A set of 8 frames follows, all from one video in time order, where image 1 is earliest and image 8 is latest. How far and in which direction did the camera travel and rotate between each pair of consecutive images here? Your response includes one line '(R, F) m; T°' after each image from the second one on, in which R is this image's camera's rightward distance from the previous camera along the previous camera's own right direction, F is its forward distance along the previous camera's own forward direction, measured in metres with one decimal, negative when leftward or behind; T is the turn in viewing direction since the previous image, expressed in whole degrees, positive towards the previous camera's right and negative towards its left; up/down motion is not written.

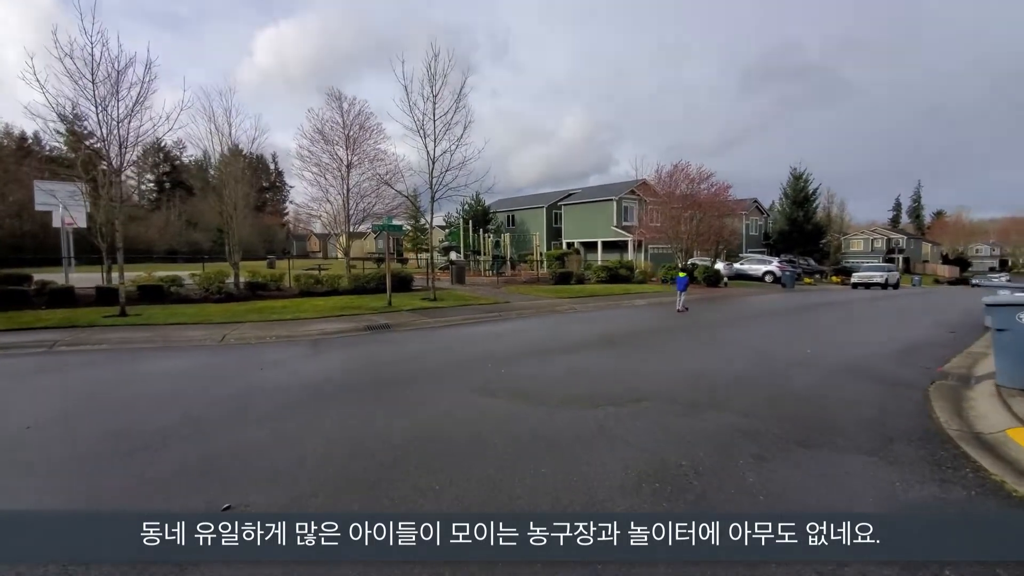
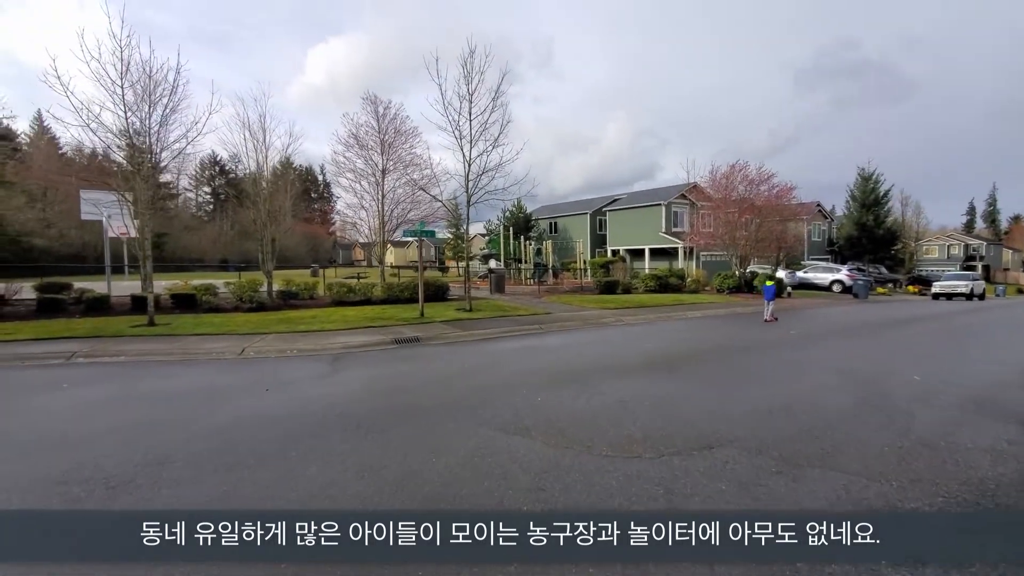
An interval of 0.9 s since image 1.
(+0.1, +1.2) m; -5°
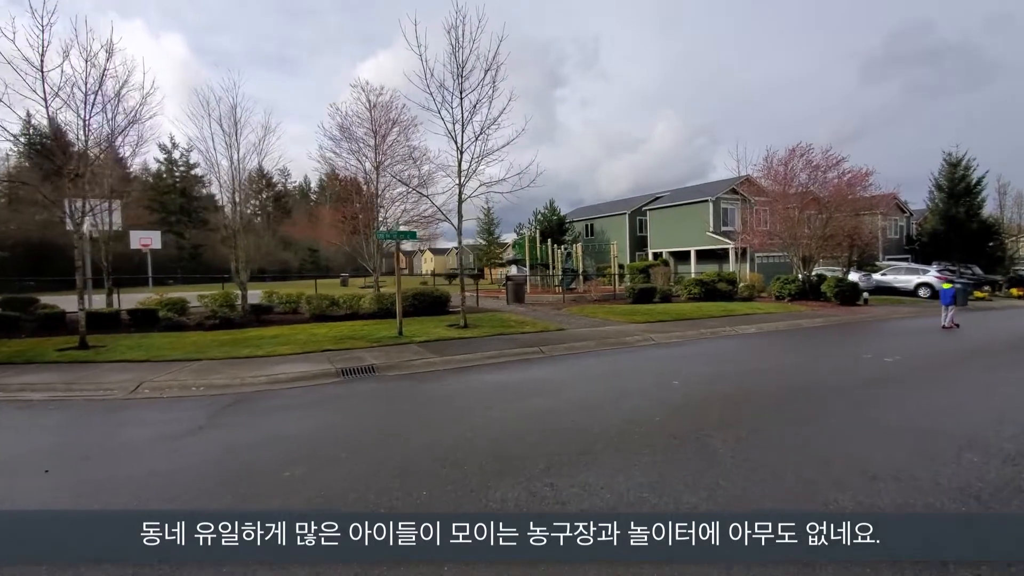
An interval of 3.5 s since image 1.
(+1.1, +2.9) m; -5°
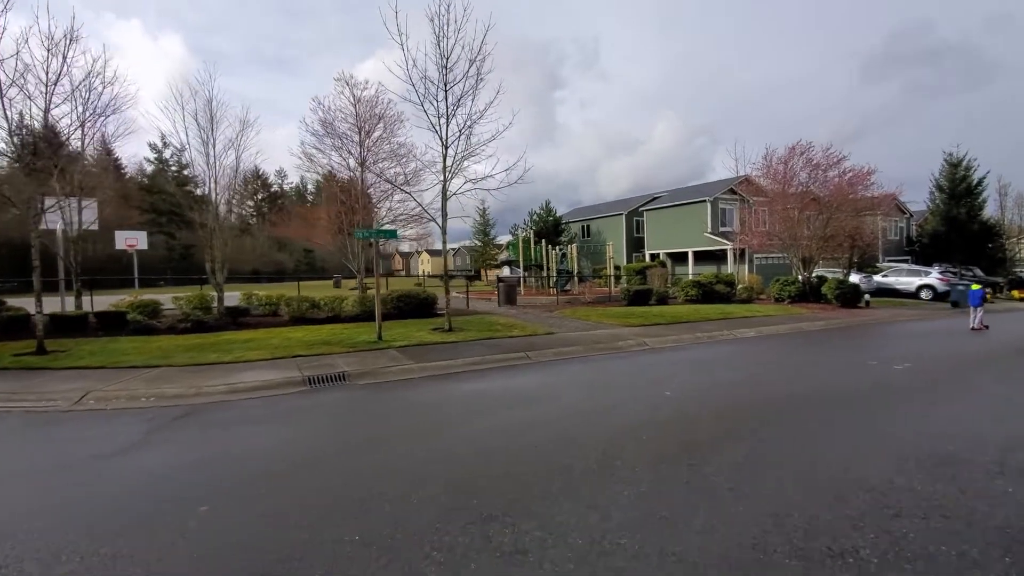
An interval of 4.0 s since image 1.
(+0.3, +0.6) m; 0°
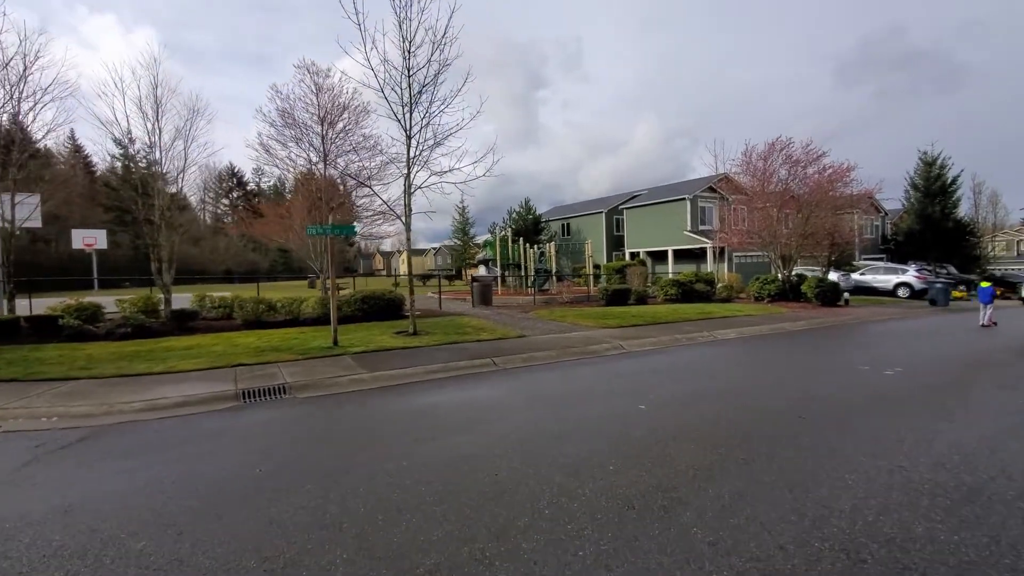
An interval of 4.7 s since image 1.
(+0.3, +0.8) m; +2°
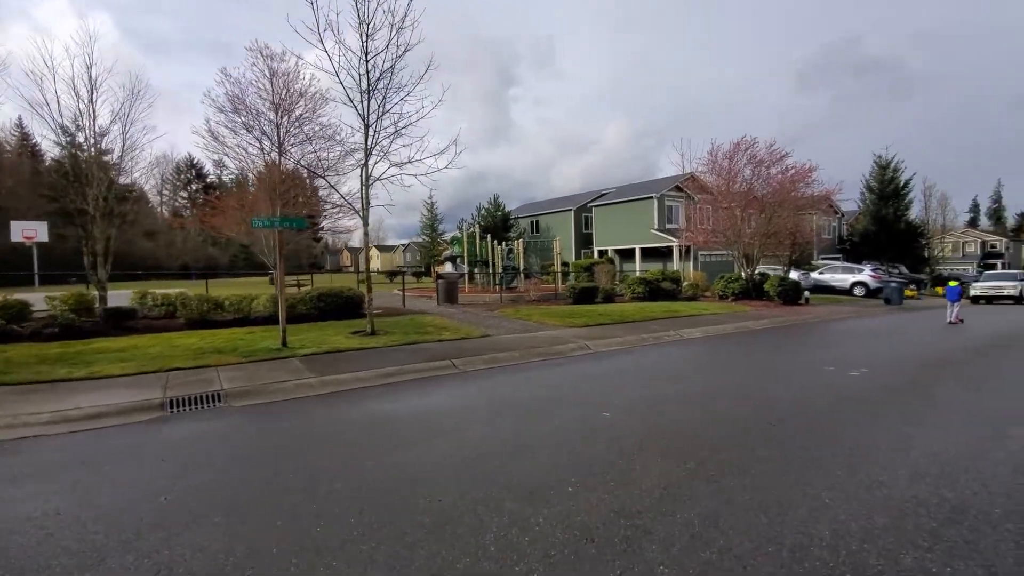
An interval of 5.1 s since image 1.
(+0.2, +0.5) m; +3°
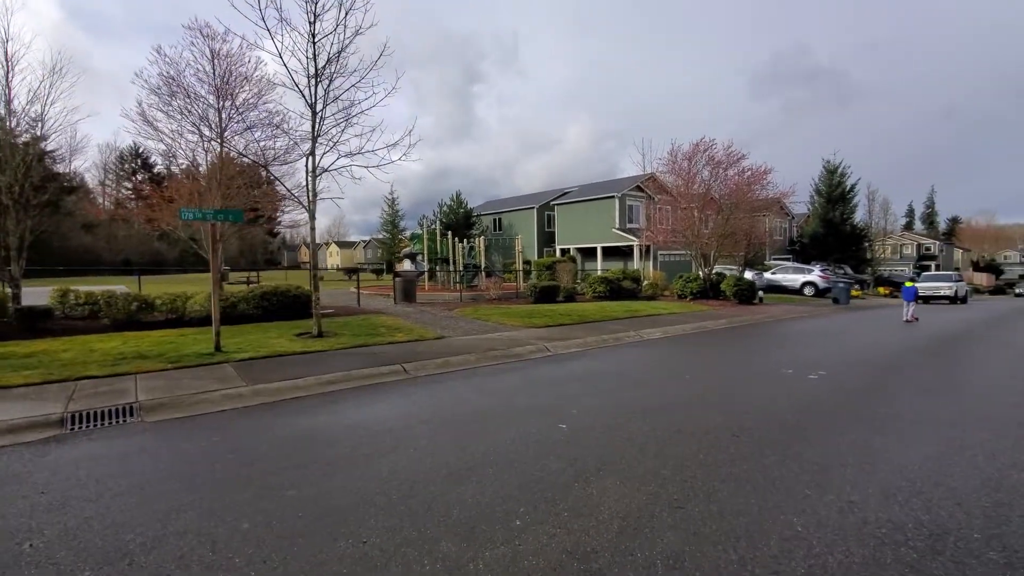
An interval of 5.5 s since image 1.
(+0.1, +0.5) m; +4°
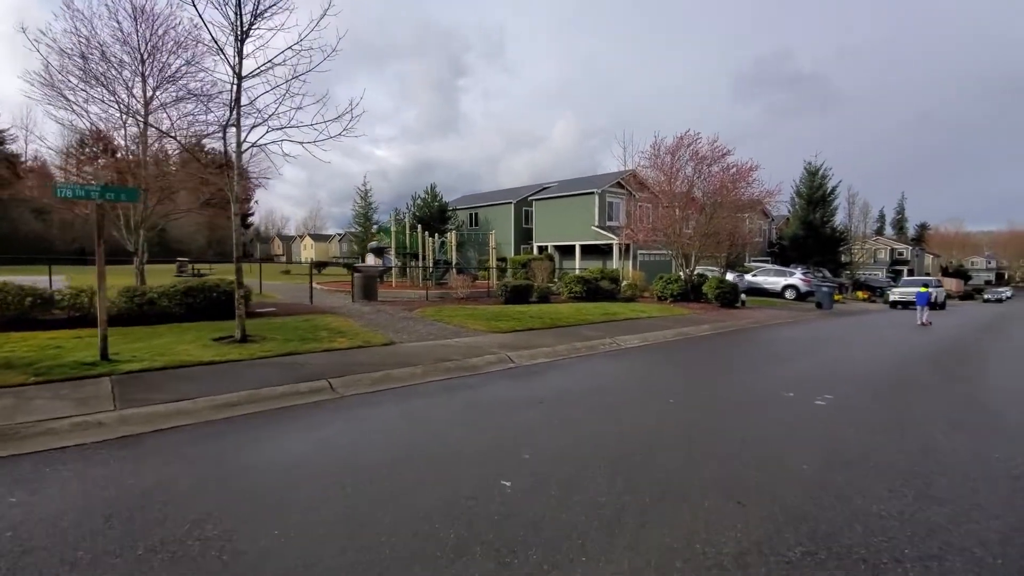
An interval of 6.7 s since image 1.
(+0.4, +1.4) m; +2°
